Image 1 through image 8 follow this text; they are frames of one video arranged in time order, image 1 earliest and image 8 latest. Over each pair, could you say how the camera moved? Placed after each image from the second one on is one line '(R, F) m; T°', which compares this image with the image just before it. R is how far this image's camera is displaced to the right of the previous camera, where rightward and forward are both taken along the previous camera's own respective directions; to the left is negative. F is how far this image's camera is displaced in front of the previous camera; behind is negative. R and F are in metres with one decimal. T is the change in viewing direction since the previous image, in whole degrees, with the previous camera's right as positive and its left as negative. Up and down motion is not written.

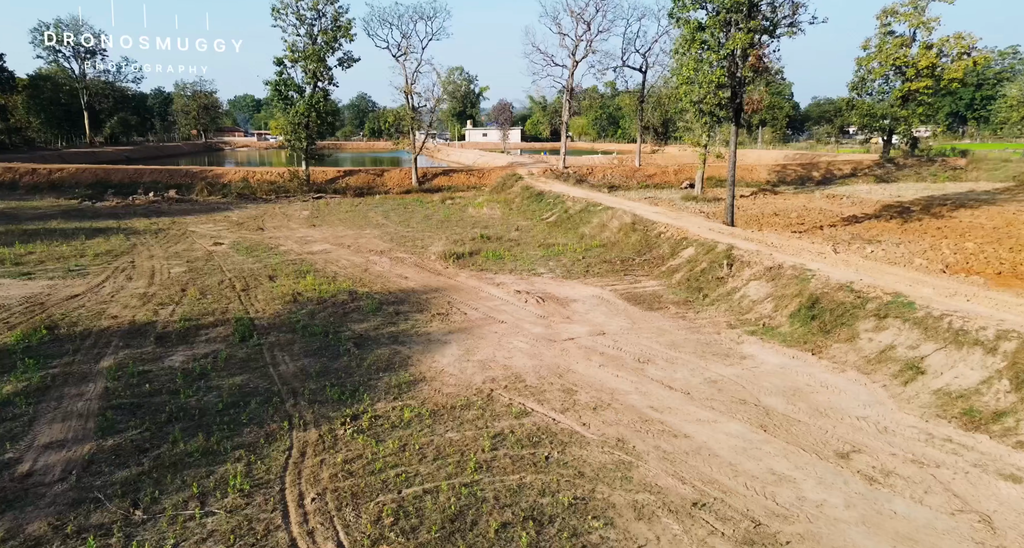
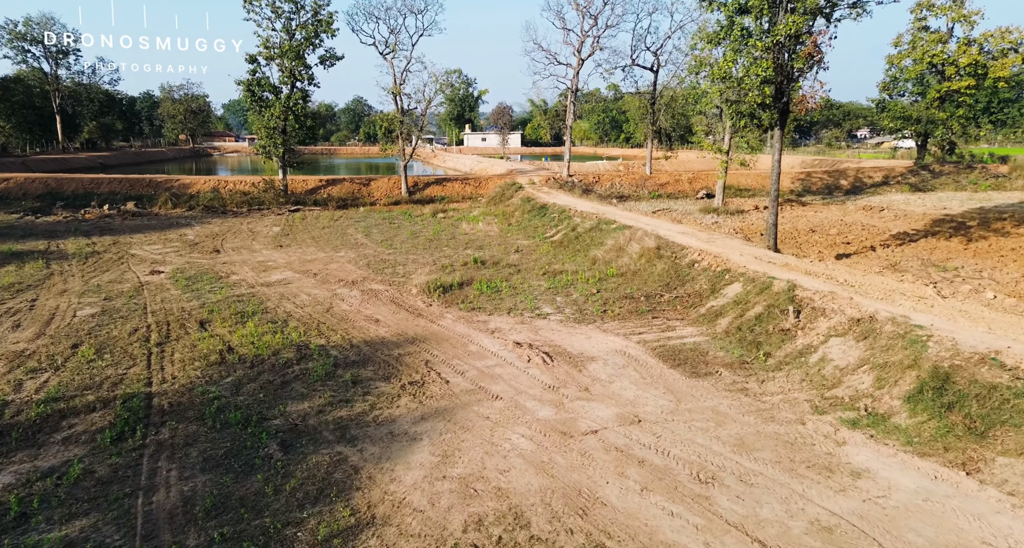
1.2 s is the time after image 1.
(0.0, +3.0) m; 0°
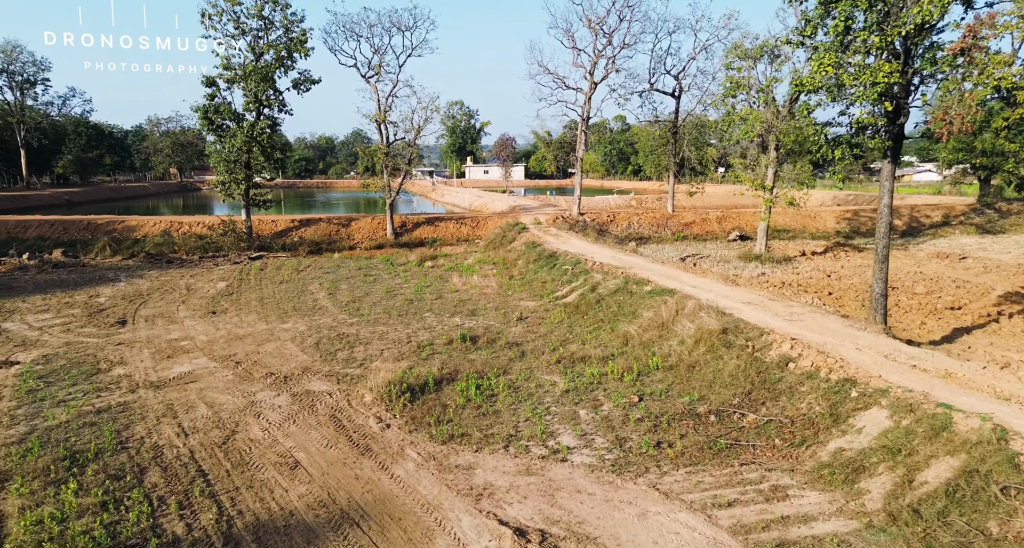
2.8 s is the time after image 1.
(0.0, +4.3) m; 0°
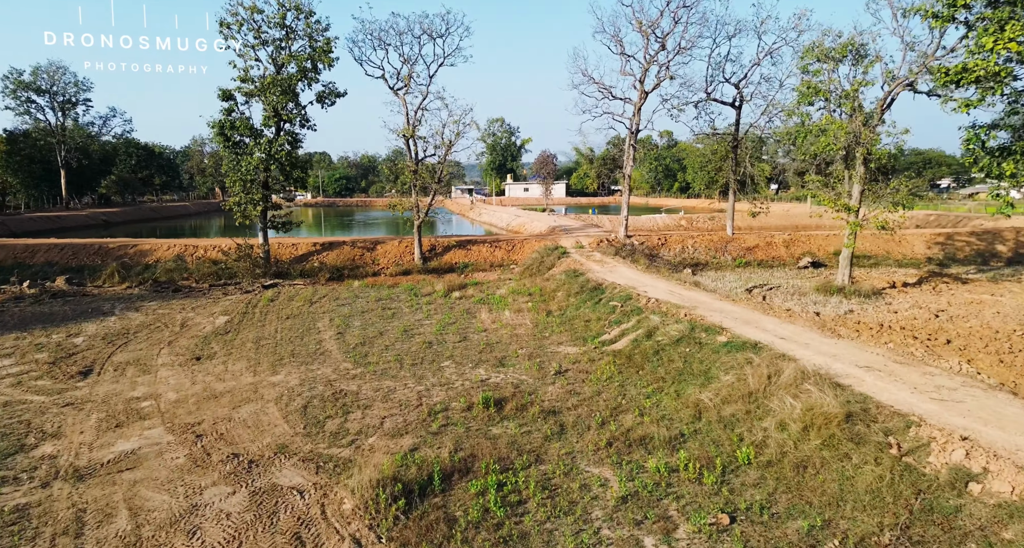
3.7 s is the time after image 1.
(+0.1, +2.6) m; -4°
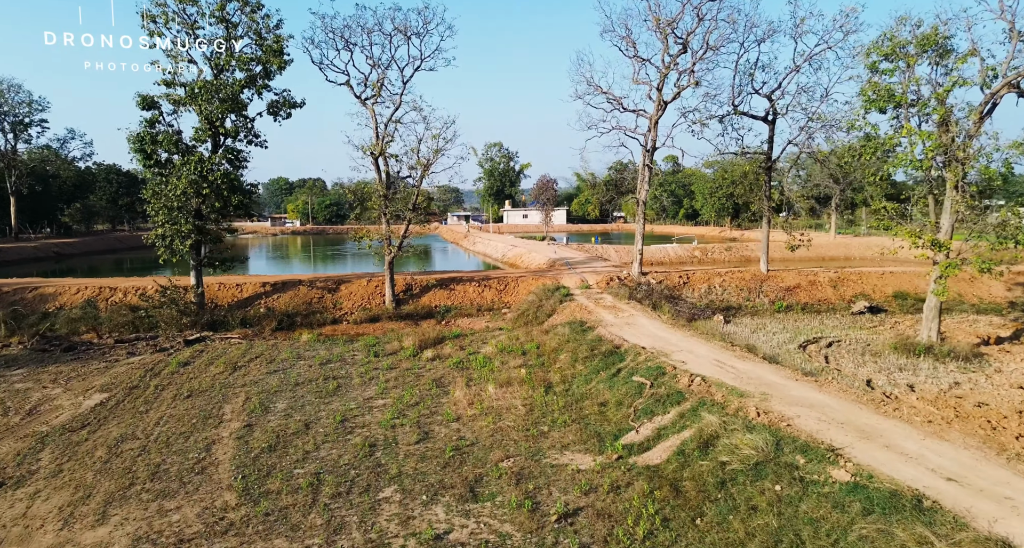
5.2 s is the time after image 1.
(+0.3, +4.3) m; 0°
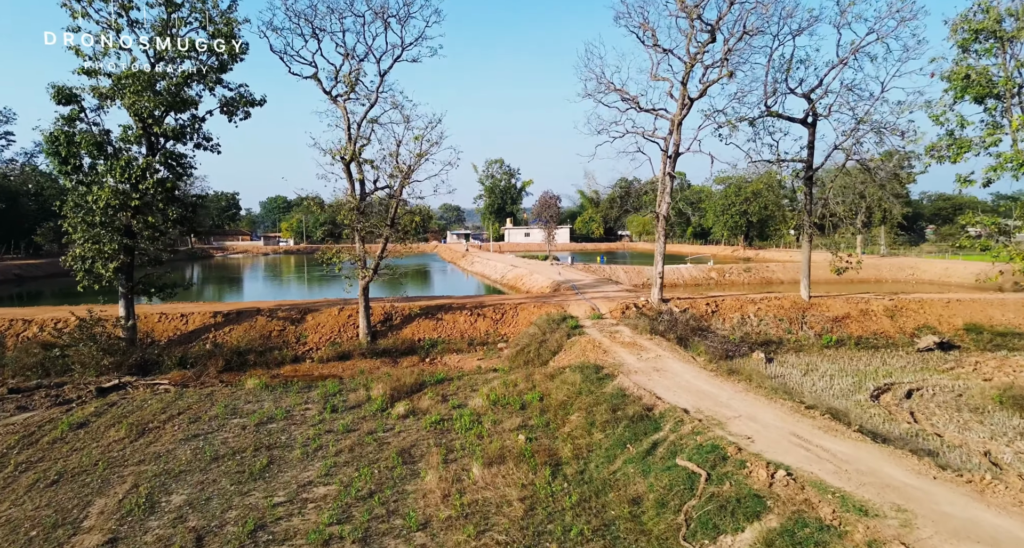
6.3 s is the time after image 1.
(+0.1, +3.3) m; 0°
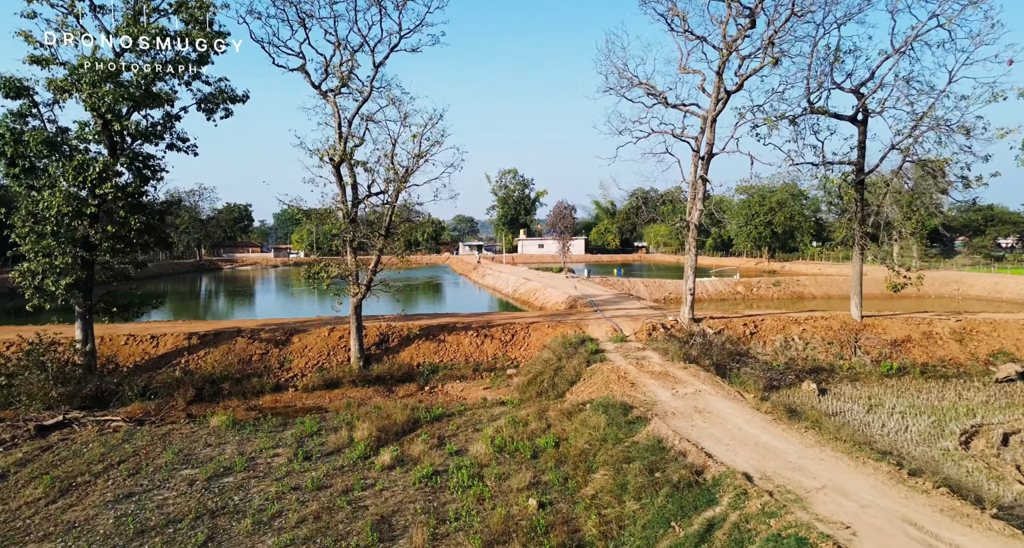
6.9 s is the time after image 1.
(+0.1, +2.1) m; -1°
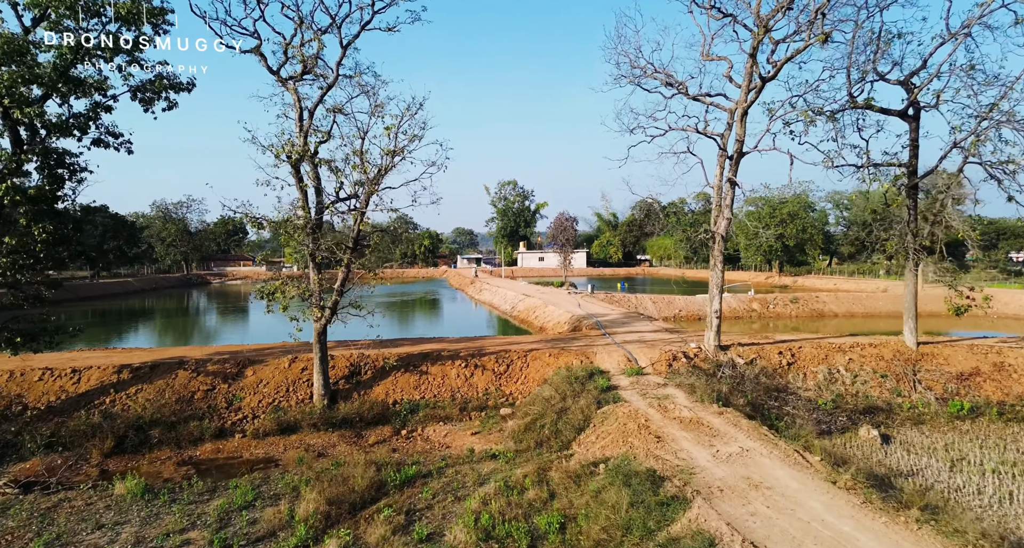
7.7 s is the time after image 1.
(+0.1, +2.5) m; 0°
